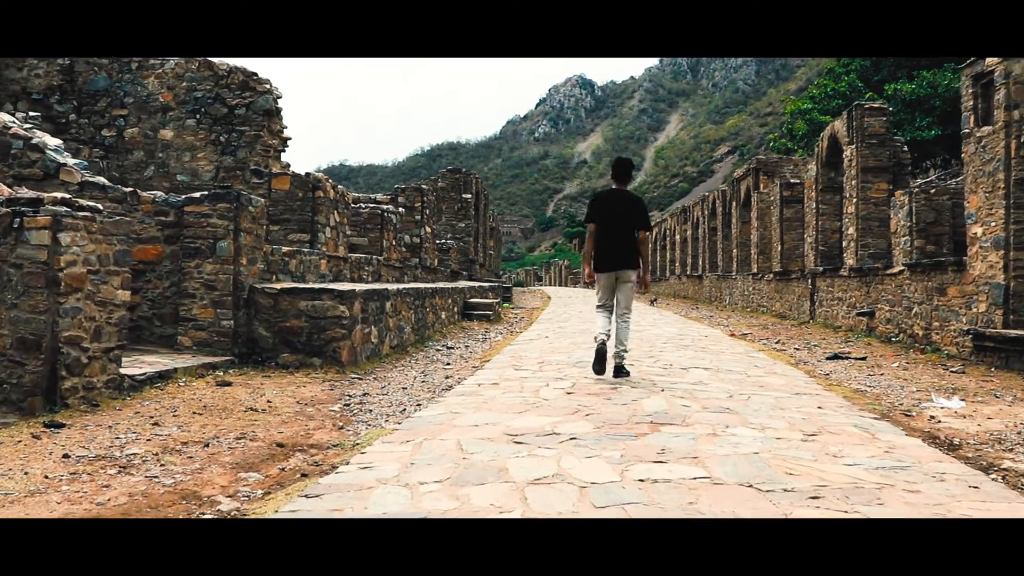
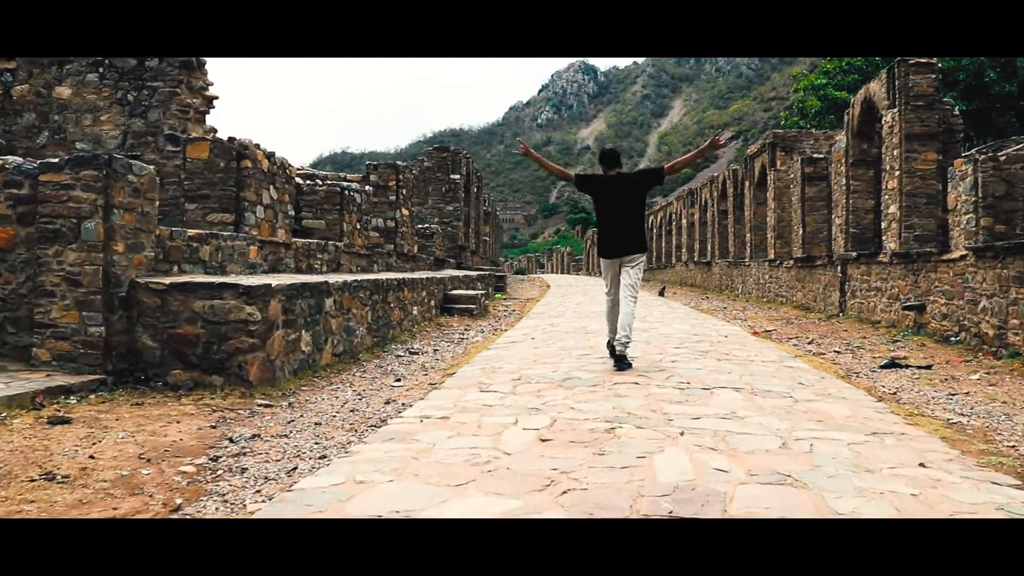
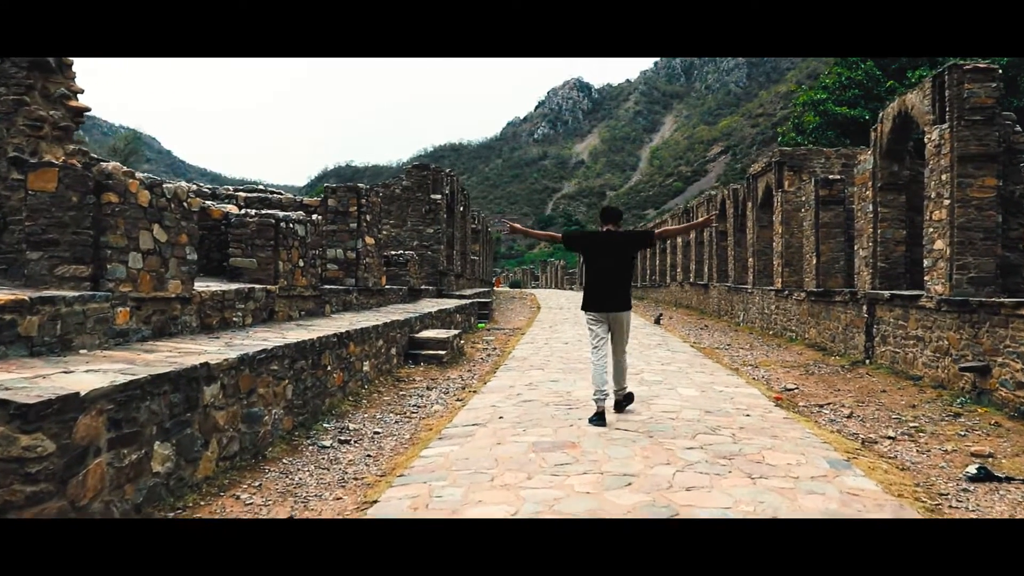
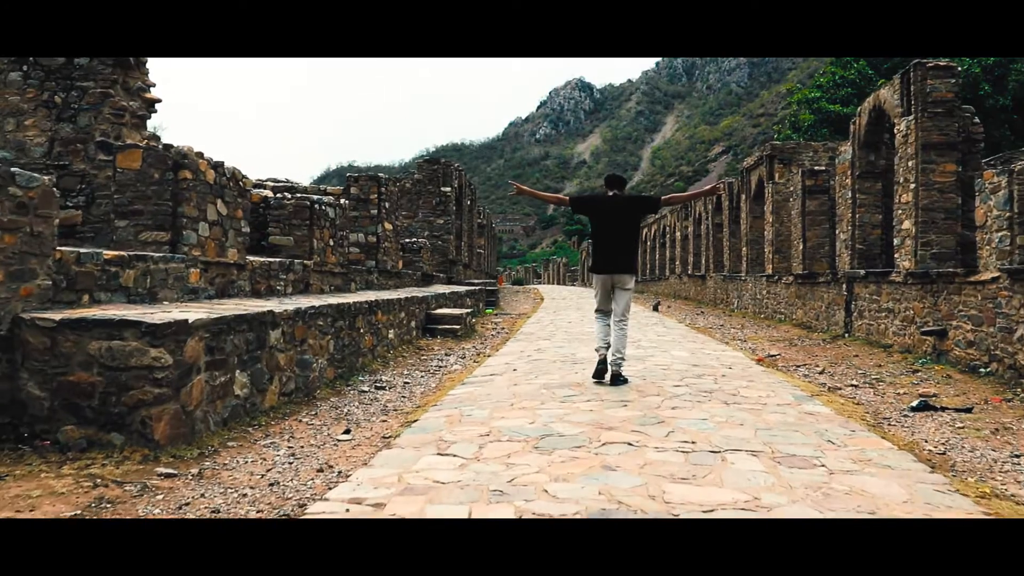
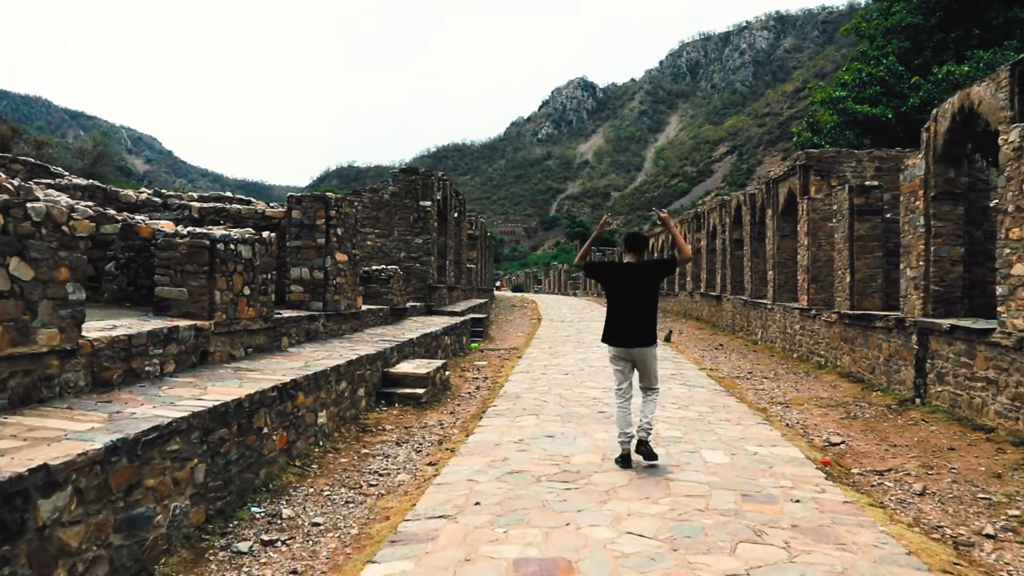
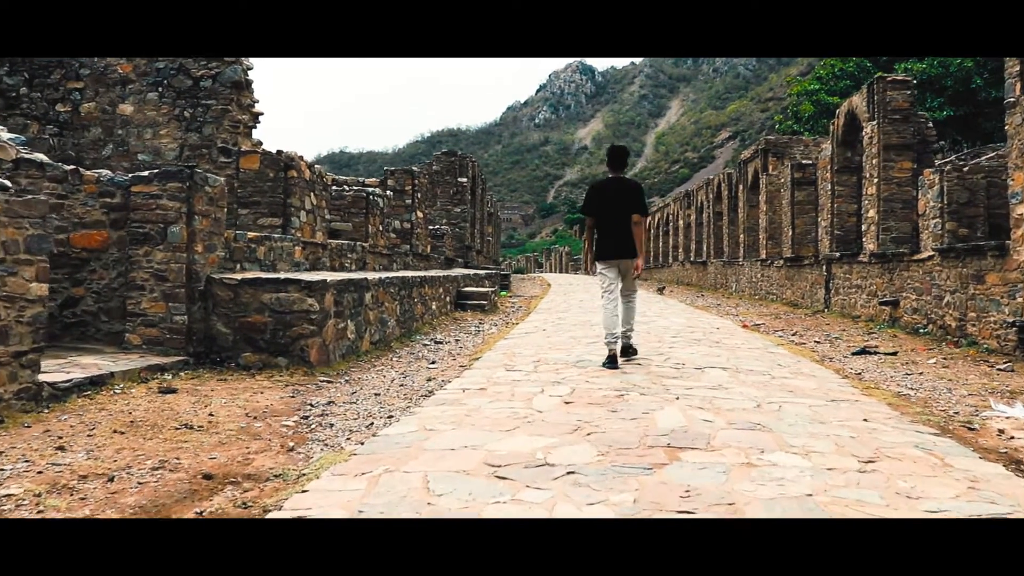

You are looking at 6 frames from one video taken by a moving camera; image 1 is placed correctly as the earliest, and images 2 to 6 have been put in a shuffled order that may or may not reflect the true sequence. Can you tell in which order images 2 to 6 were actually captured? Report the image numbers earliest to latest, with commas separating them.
6, 2, 4, 3, 5
